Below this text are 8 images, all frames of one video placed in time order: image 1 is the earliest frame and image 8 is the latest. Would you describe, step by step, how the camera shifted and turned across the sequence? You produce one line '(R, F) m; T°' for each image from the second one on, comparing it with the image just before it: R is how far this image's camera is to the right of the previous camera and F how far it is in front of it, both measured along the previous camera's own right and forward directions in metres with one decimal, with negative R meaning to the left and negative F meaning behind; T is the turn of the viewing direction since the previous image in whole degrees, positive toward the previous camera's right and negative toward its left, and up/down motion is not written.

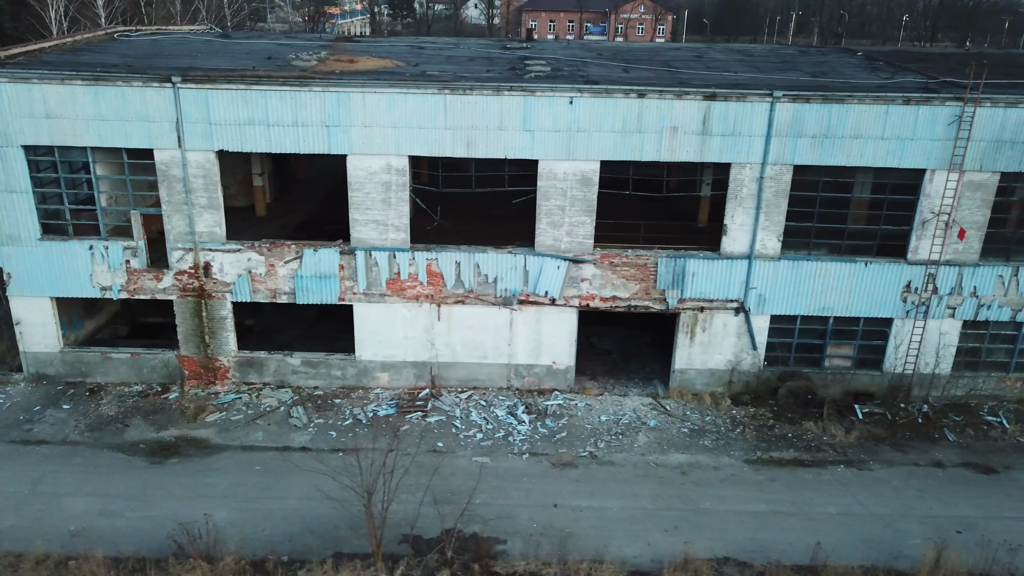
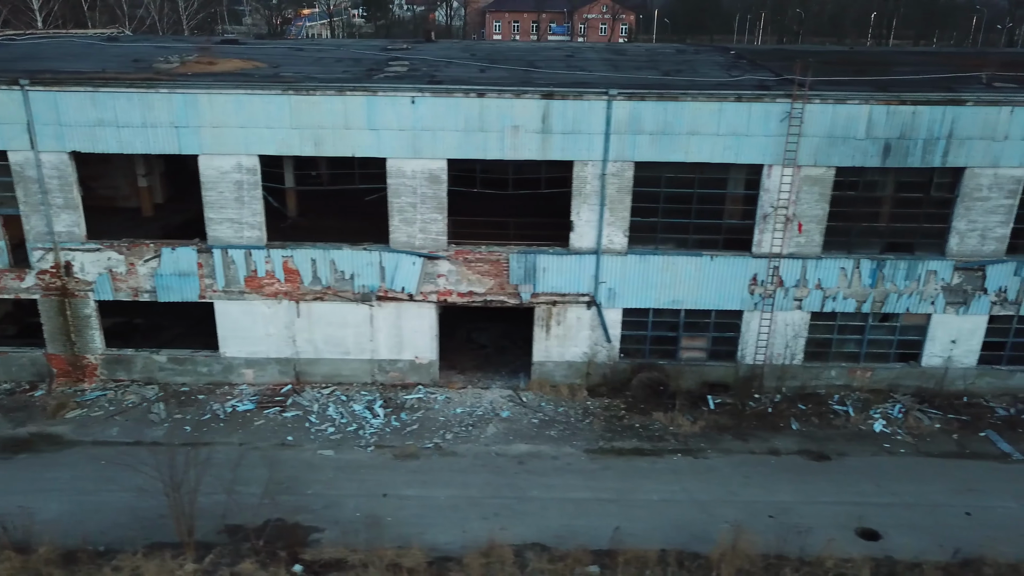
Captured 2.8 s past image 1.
(+2.7, -0.3) m; 0°
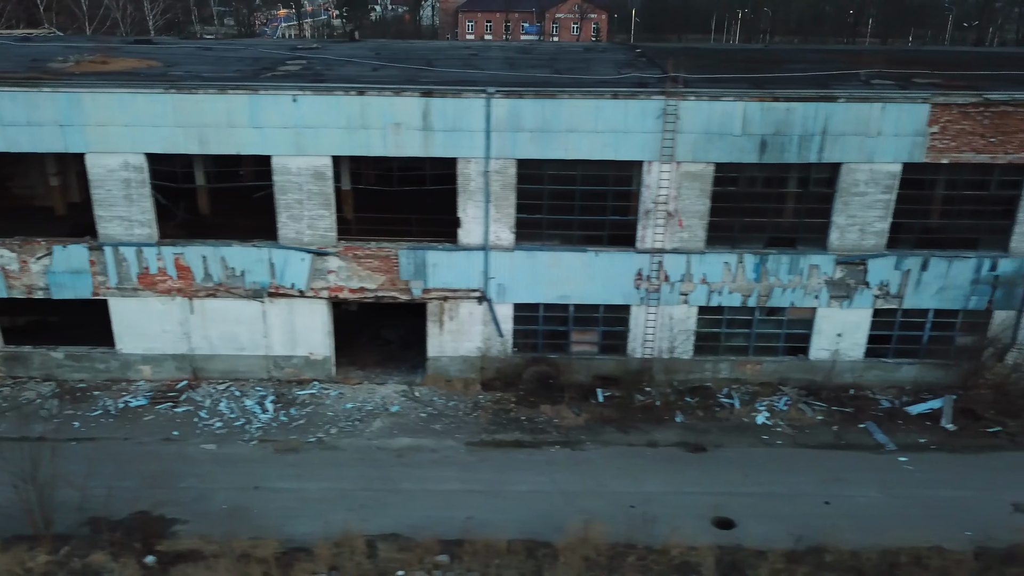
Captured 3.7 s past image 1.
(+2.1, -0.2) m; 0°
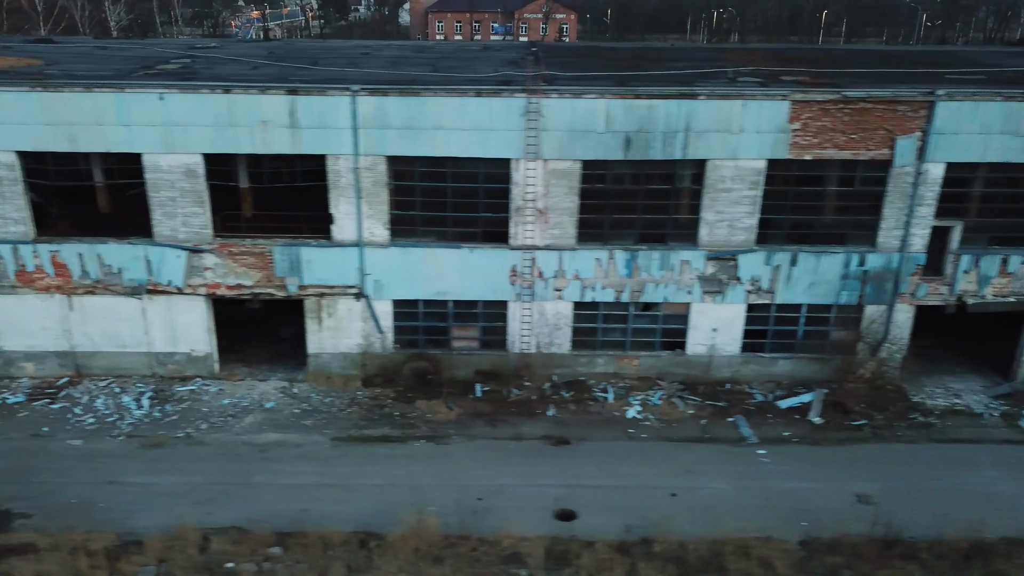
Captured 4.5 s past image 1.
(+2.4, -0.1) m; 0°
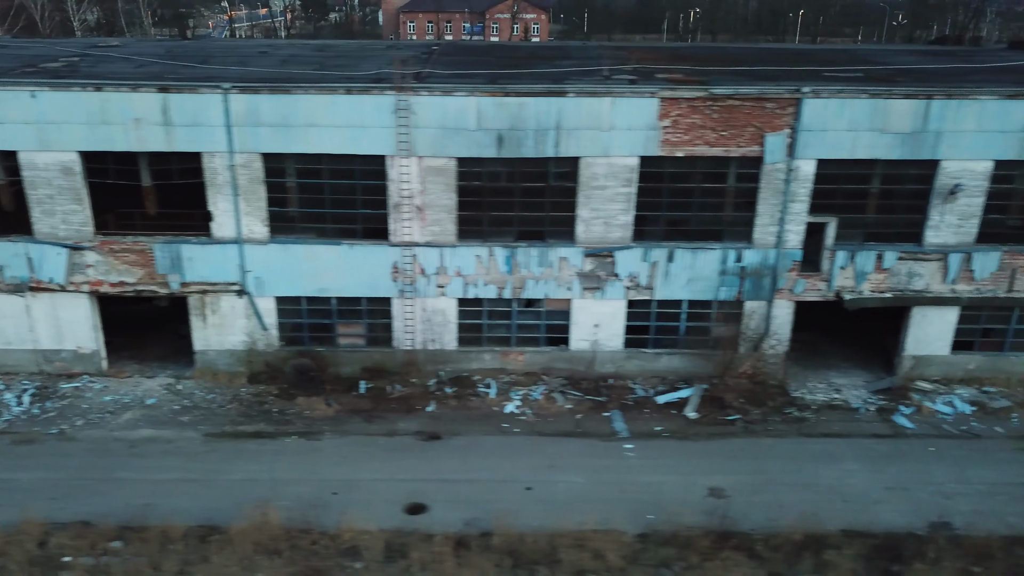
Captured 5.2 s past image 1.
(+2.4, -0.1) m; 0°
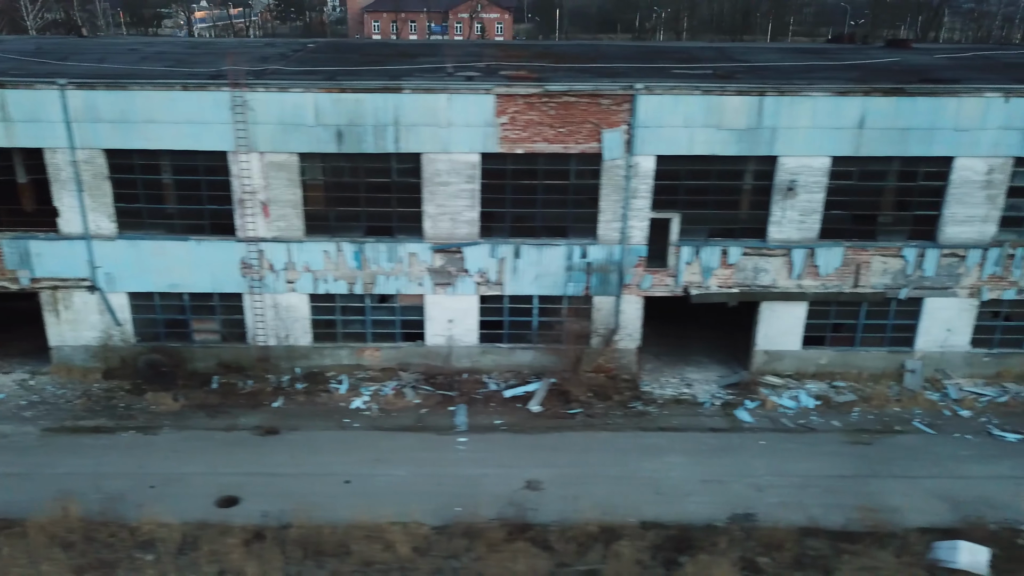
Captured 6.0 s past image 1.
(+3.0, -0.1) m; 0°
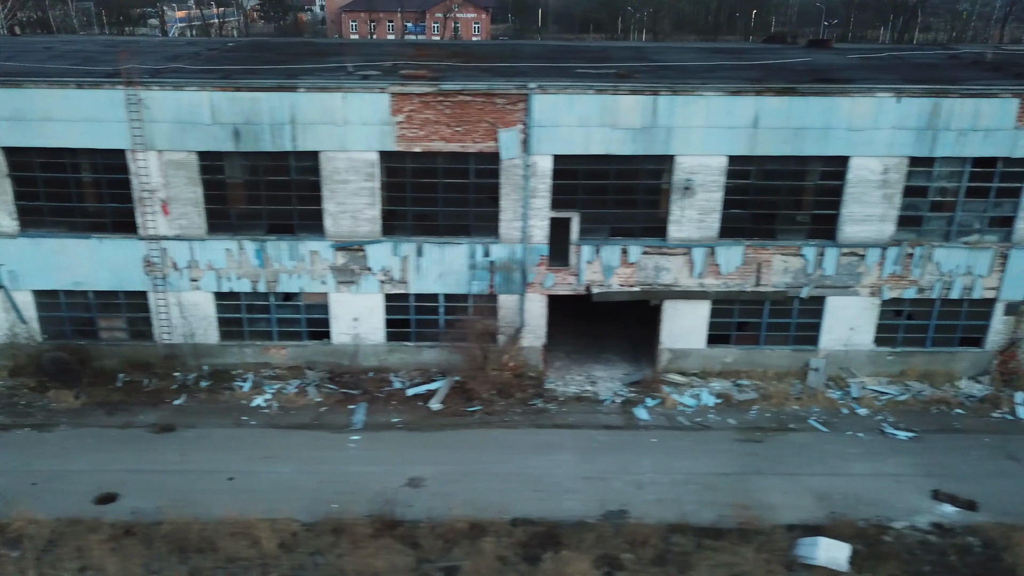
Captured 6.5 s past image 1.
(+2.0, -0.1) m; 0°
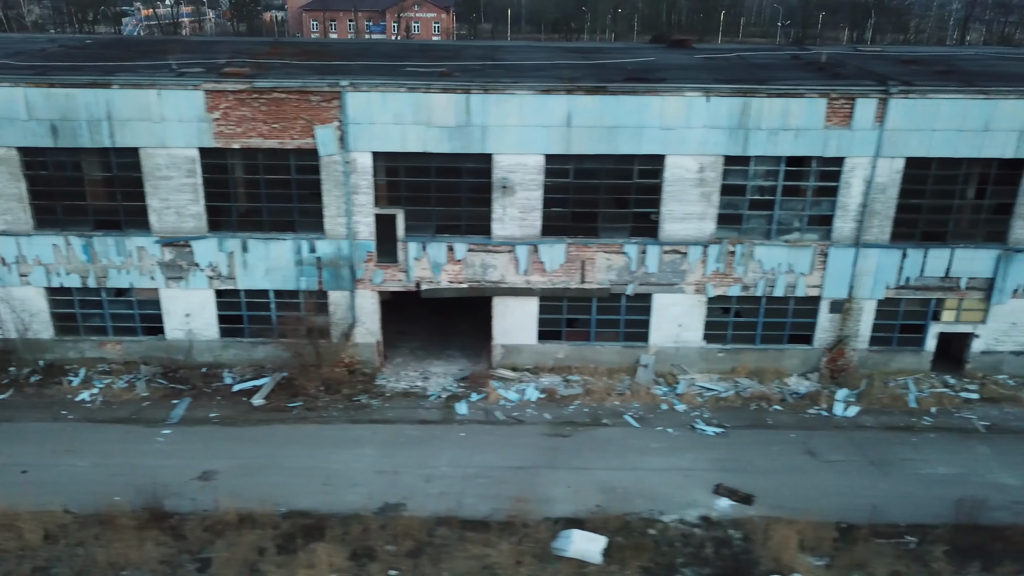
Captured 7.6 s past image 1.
(+3.5, -0.1) m; 0°
